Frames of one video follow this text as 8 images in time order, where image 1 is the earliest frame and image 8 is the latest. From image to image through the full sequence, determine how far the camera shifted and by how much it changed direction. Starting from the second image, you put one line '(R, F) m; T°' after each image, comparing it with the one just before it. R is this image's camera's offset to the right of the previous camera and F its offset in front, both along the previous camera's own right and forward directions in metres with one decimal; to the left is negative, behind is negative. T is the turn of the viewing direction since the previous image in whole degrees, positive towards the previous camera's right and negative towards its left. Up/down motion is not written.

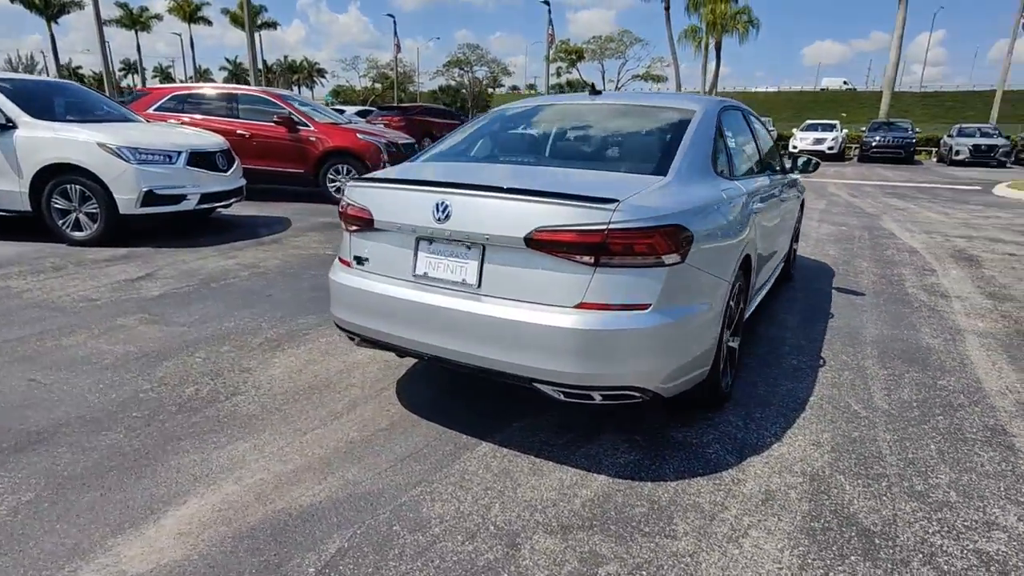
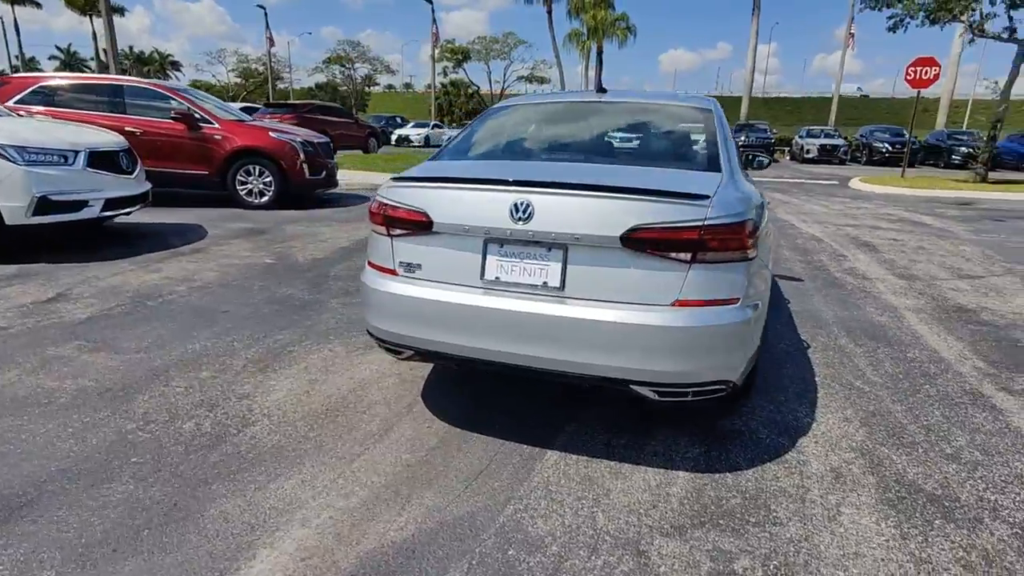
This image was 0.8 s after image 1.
(-0.8, +0.2) m; +11°
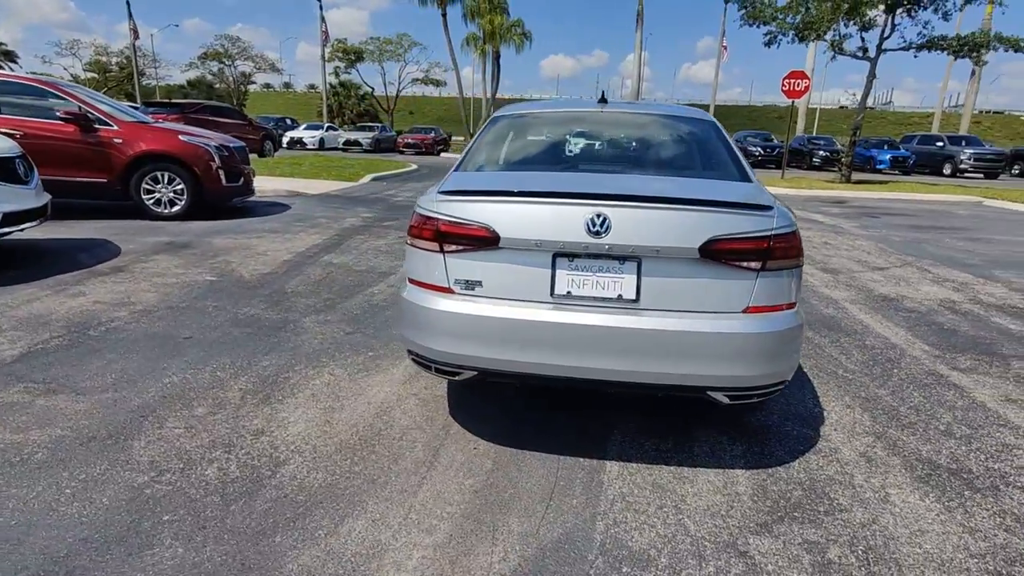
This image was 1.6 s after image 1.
(-0.7, +0.1) m; +10°
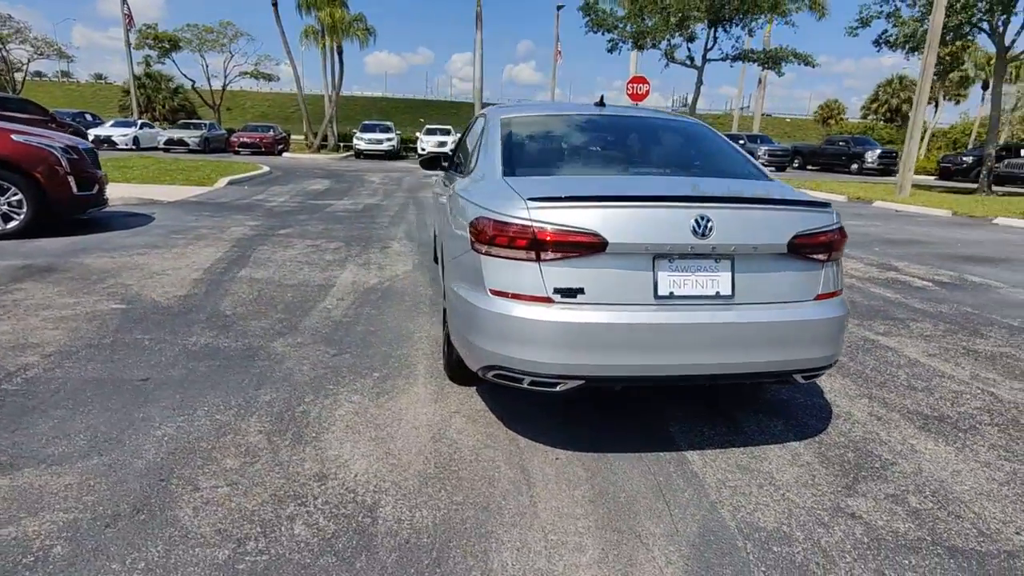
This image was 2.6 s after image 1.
(-1.1, +0.2) m; +15°
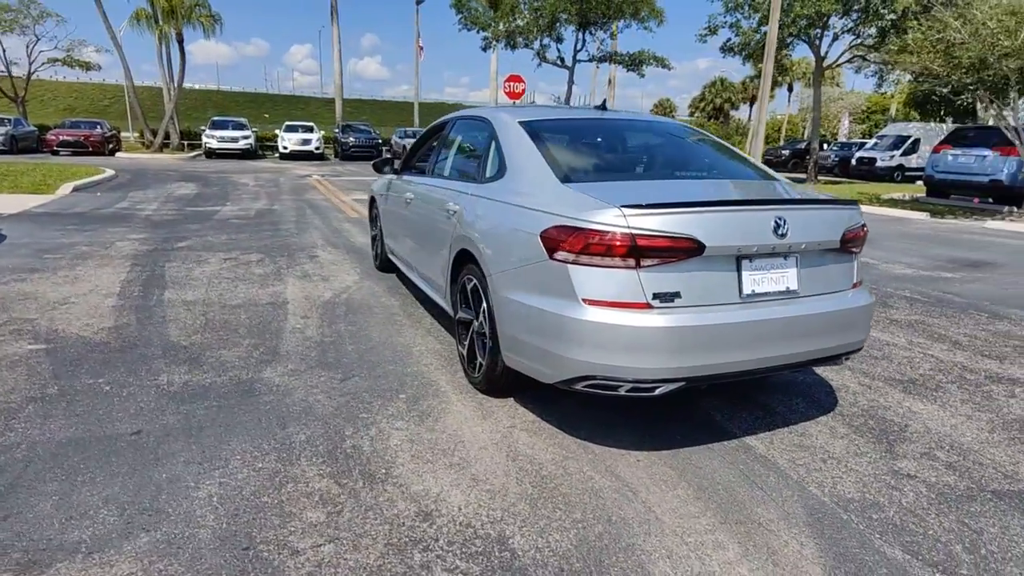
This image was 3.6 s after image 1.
(-1.0, +0.2) m; +14°
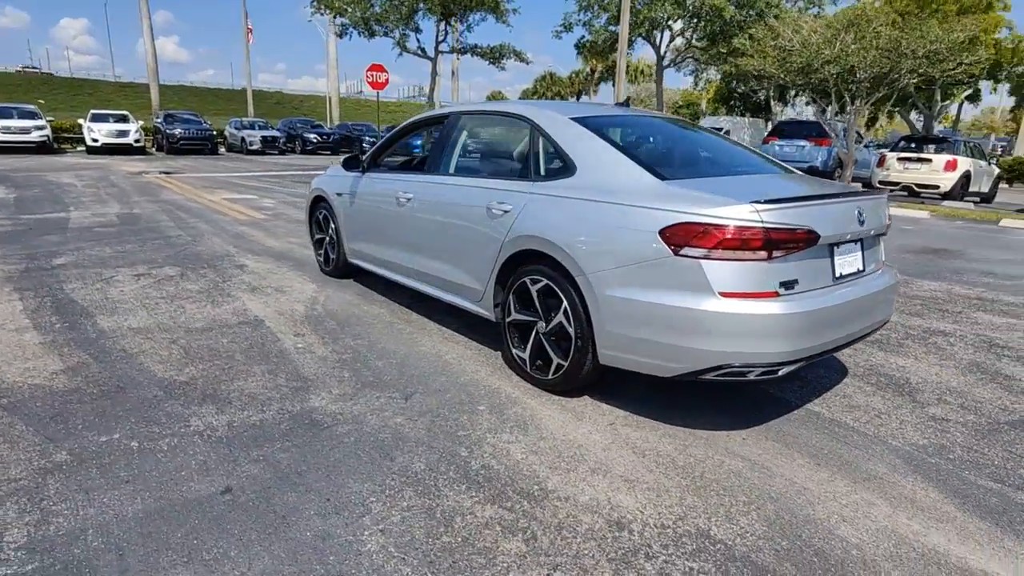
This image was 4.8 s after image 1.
(-1.3, +0.3) m; +16°
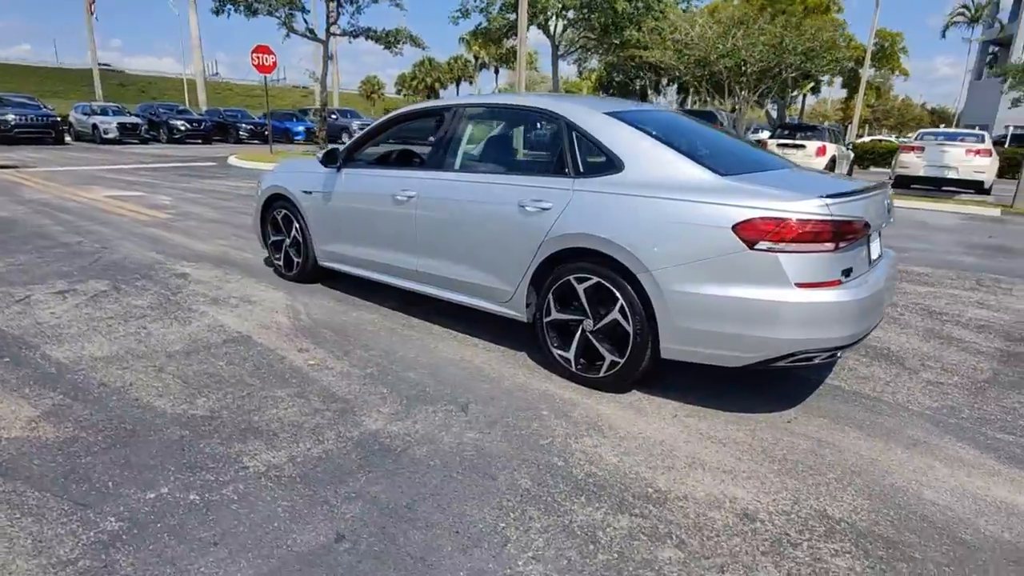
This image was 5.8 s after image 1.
(-0.9, +0.2) m; +11°
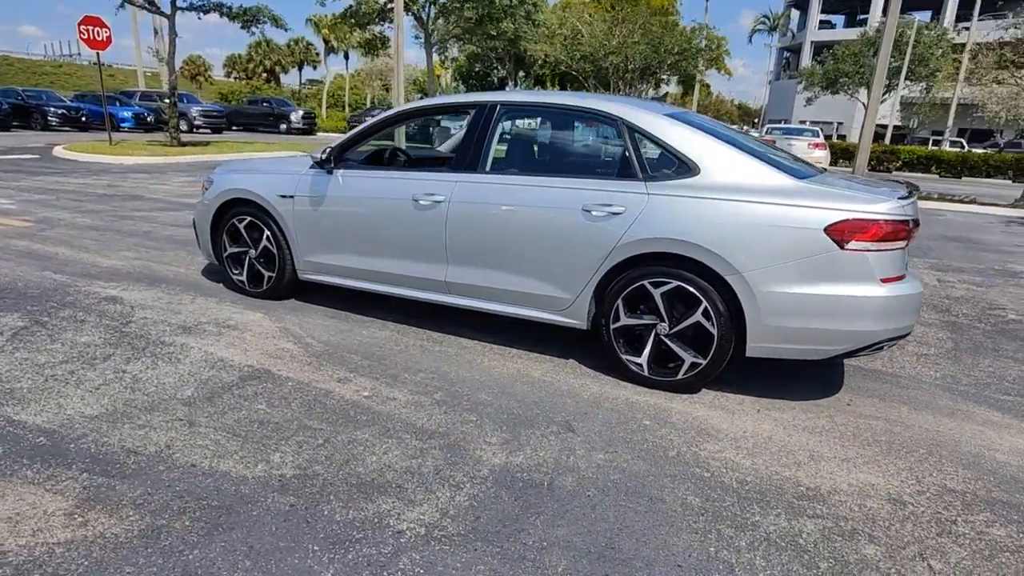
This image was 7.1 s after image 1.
(-1.3, +0.3) m; +14°
